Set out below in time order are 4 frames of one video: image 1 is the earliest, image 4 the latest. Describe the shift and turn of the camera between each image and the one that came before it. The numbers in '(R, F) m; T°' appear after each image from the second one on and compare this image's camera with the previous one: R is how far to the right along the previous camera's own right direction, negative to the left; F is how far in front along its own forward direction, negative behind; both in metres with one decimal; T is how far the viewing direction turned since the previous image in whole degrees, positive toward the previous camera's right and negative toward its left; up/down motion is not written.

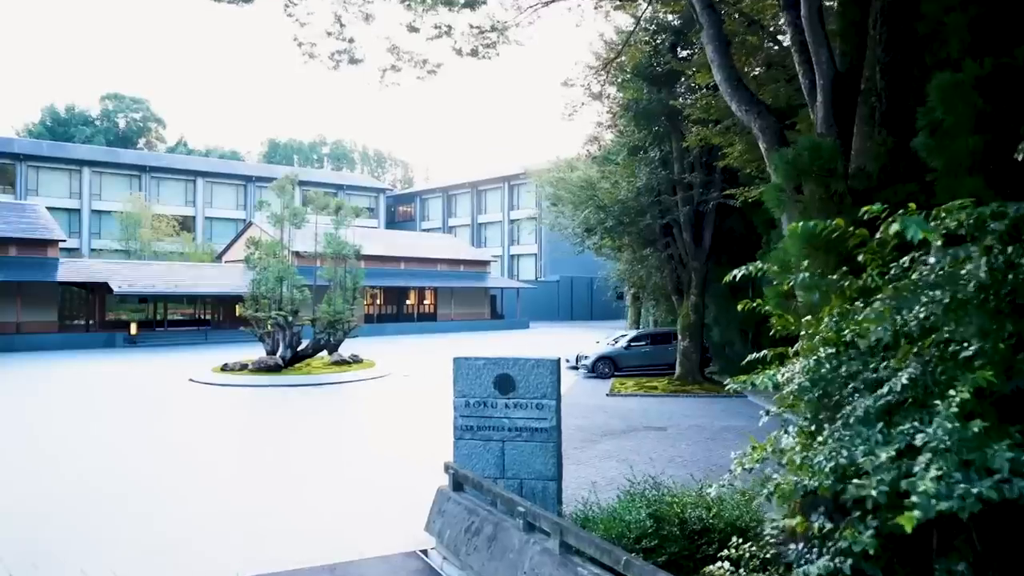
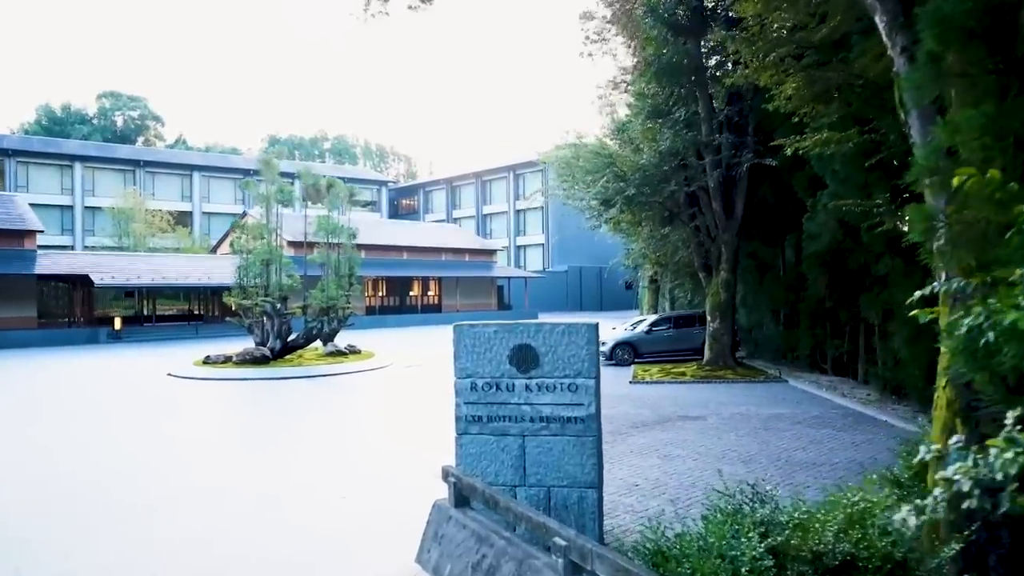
(-0.1, +1.8) m; 0°
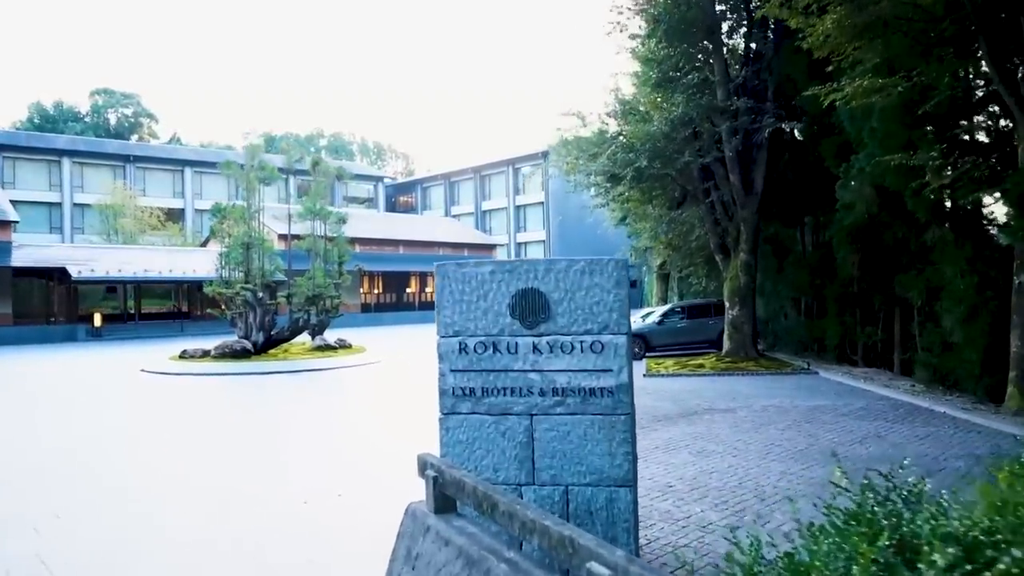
(0.0, +1.3) m; 0°
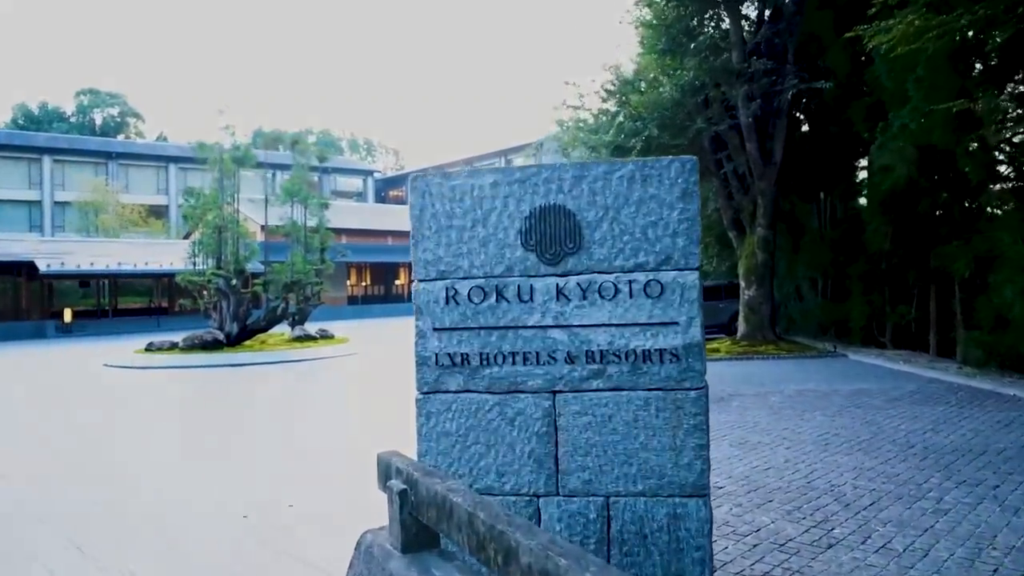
(-0.1, +1.2) m; 0°
